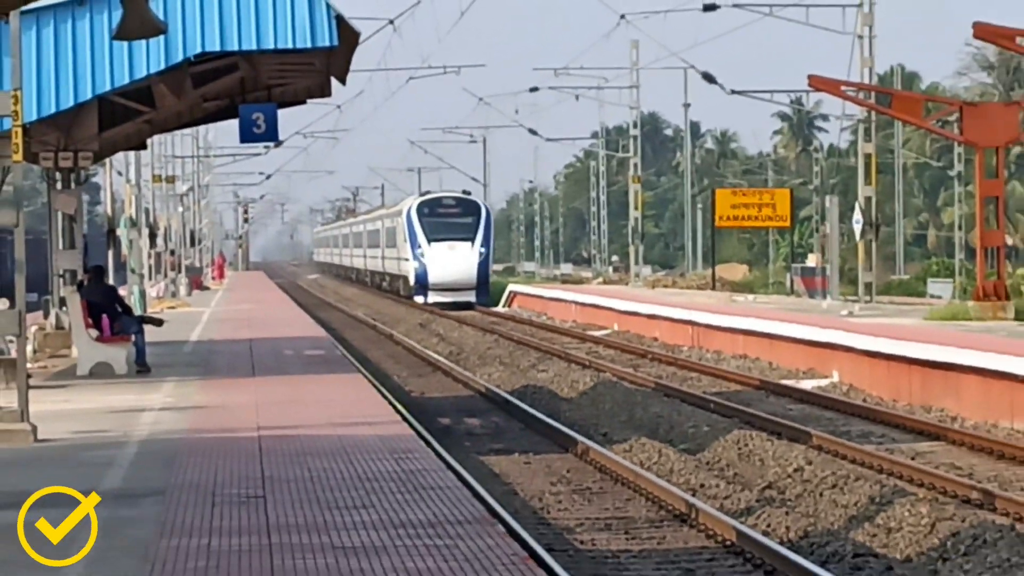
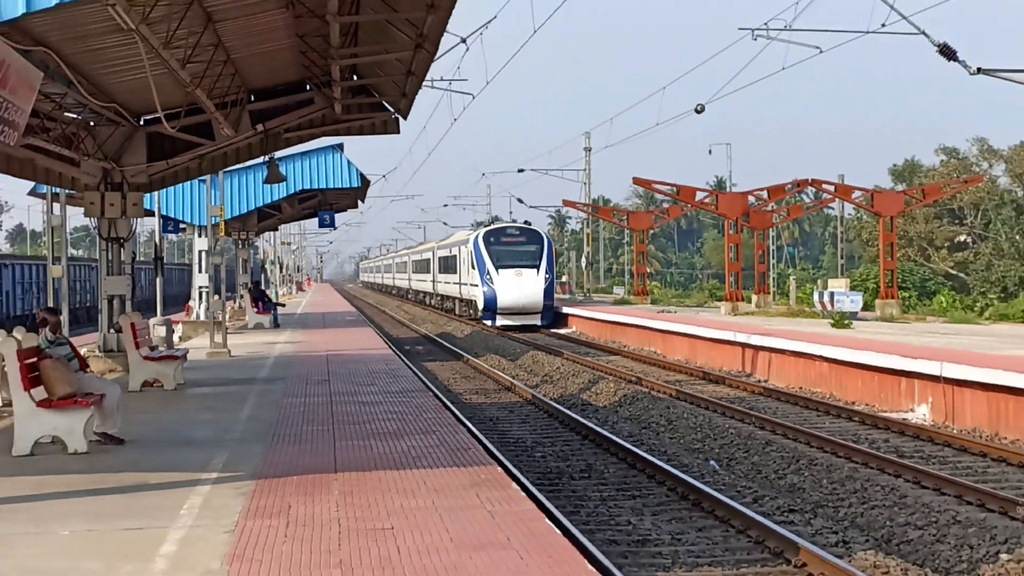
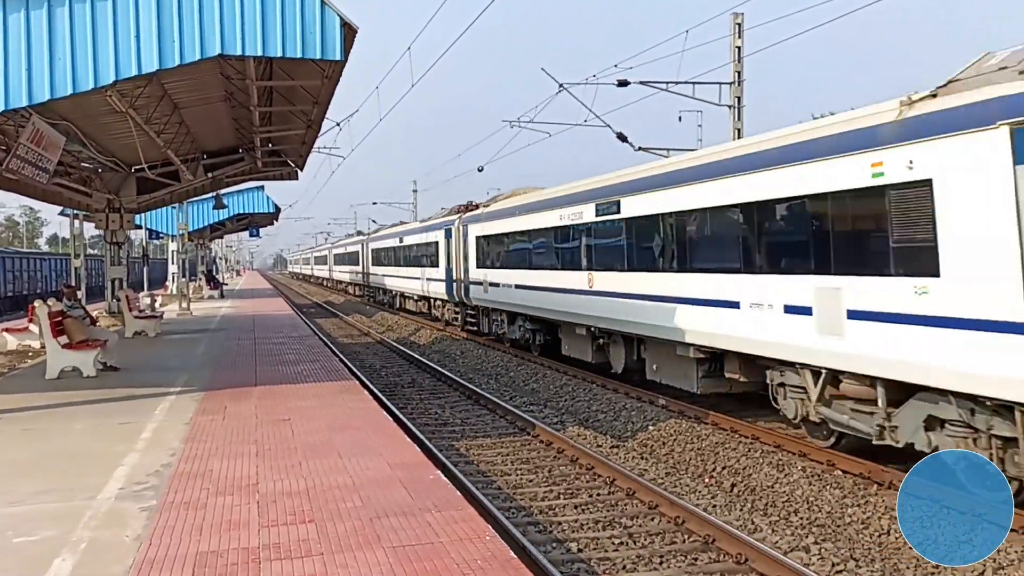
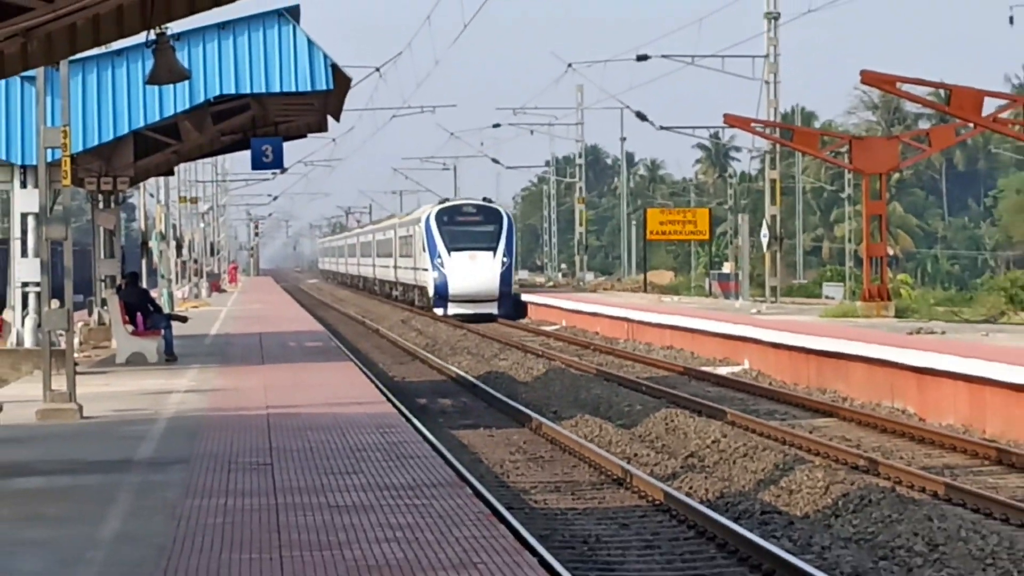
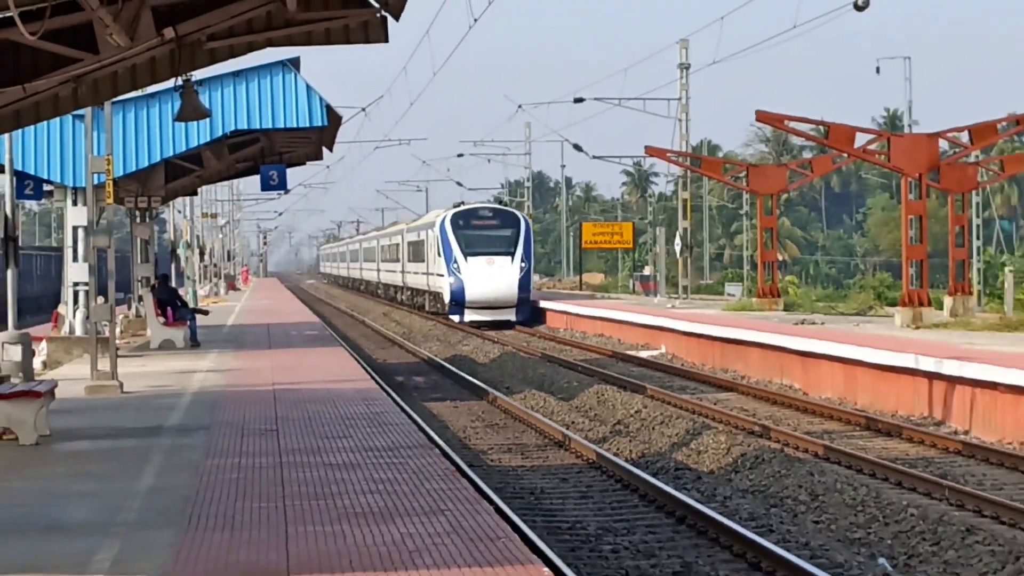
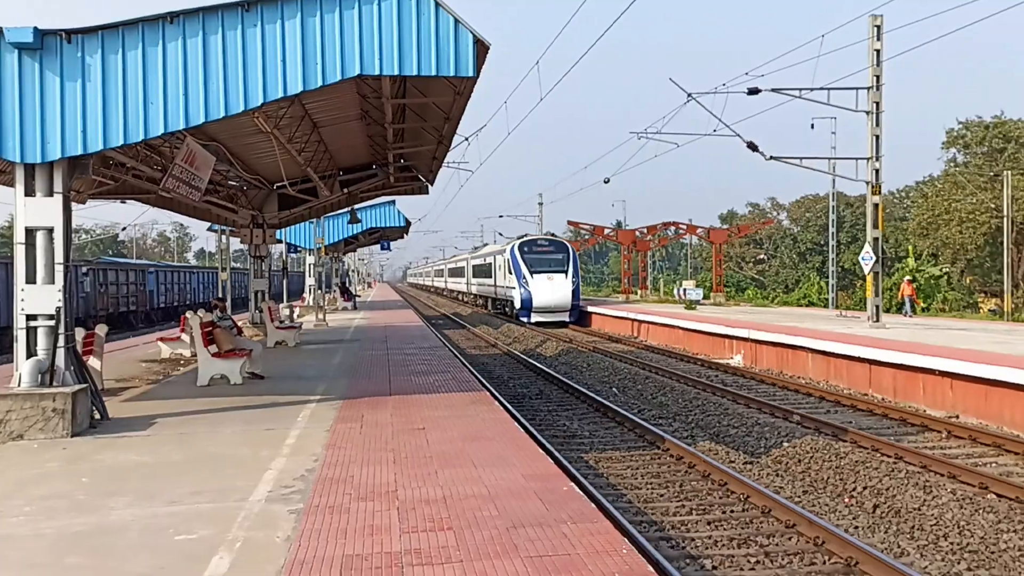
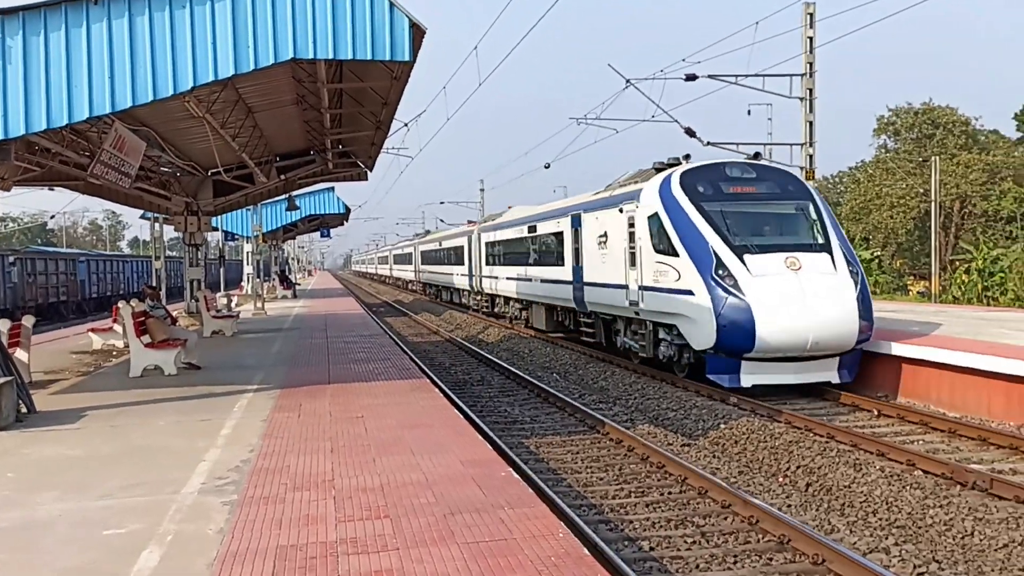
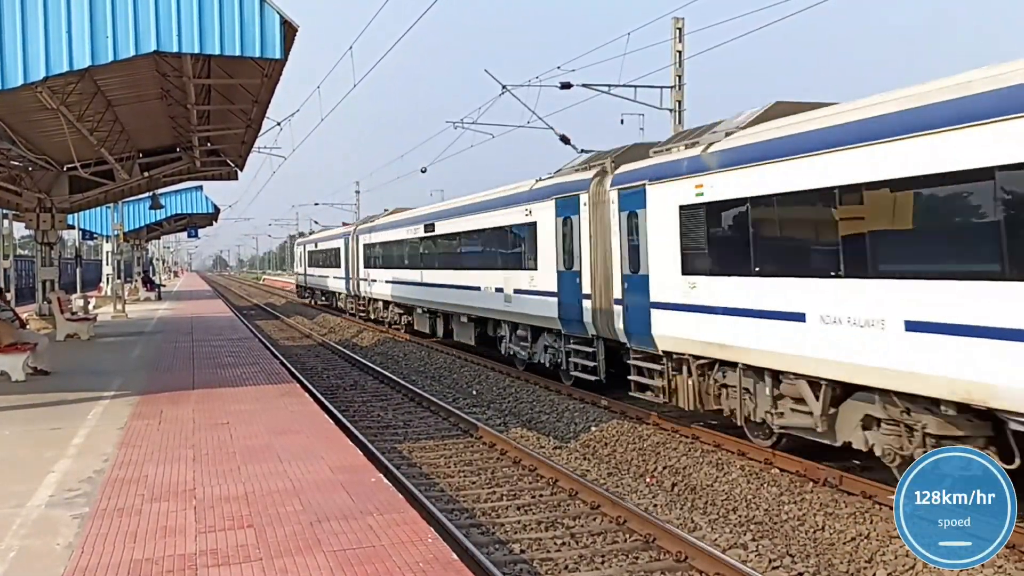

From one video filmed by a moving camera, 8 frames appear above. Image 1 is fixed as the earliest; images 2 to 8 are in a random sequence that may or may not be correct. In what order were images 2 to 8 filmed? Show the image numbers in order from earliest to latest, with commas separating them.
4, 5, 2, 6, 7, 3, 8
